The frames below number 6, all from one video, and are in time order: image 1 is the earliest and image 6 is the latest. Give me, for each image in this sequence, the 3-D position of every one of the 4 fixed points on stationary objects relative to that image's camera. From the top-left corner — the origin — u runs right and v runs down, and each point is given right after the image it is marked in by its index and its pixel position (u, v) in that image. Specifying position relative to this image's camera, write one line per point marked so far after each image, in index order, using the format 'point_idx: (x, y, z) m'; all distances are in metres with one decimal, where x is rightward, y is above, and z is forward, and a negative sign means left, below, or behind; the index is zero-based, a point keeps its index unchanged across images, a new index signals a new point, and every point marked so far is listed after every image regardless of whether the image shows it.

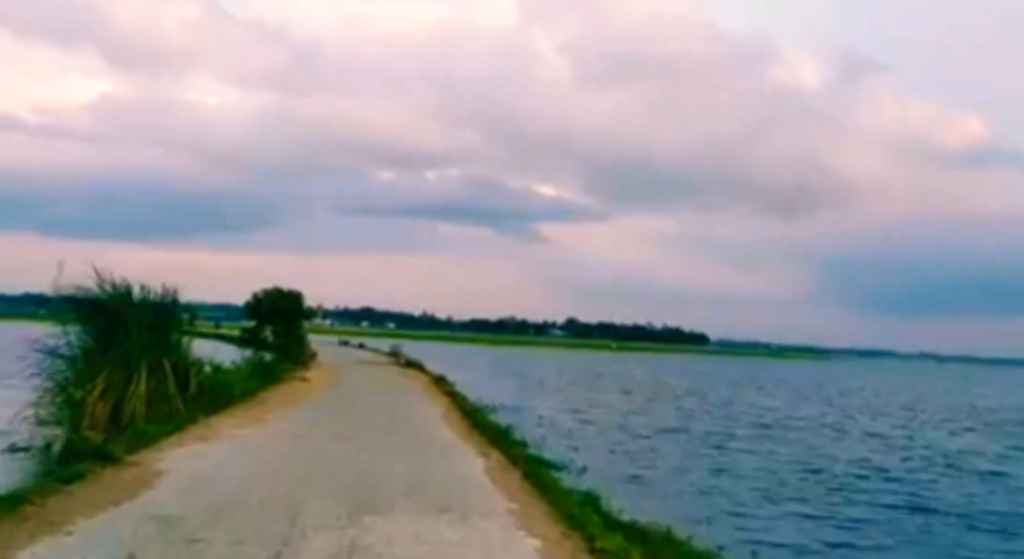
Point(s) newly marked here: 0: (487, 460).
0: (-0.4, -2.9, +15.8) m
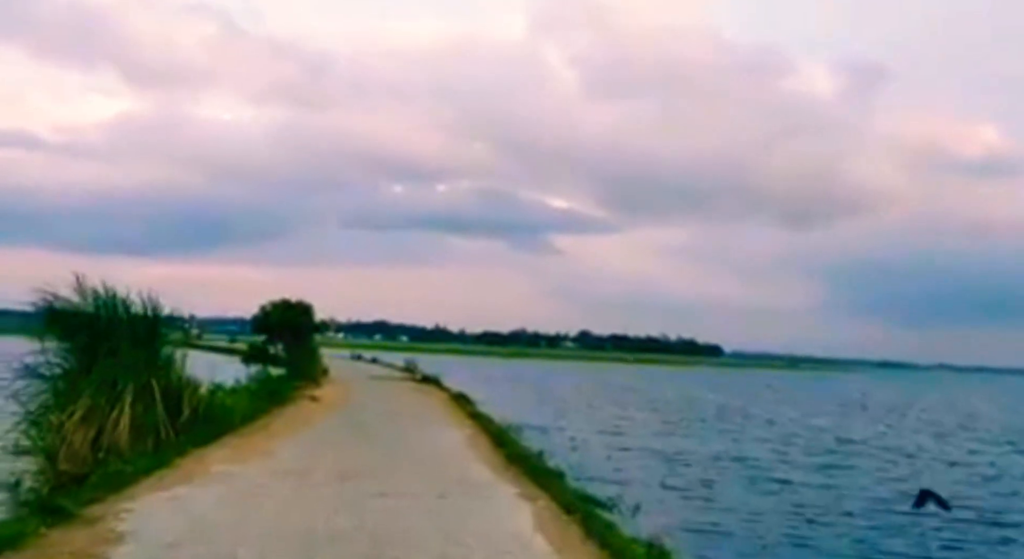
0: (+0.3, -3.0, +13.0) m
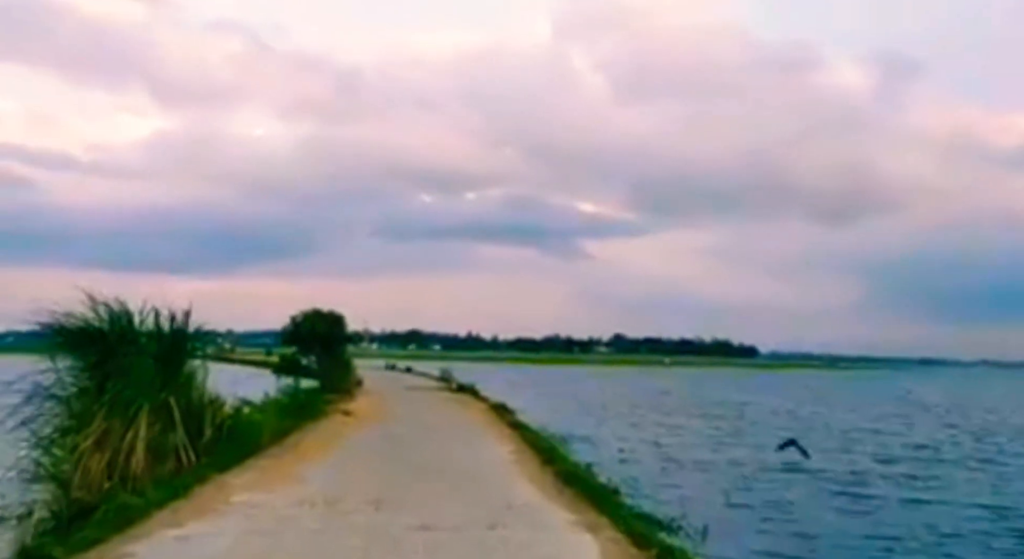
0: (+1.0, -3.0, +11.3) m
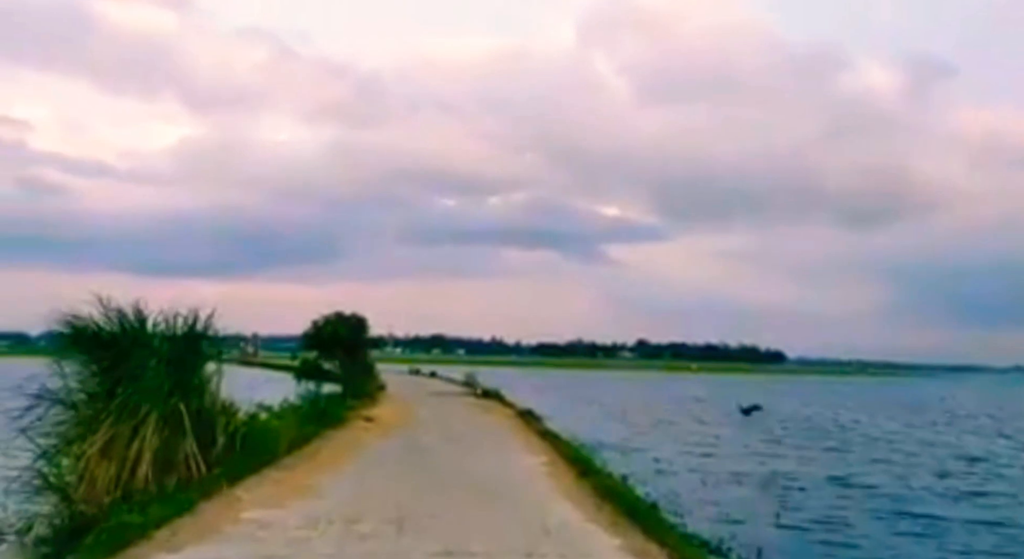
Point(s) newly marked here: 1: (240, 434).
0: (+1.4, -2.9, +10.1) m
1: (-5.4, -3.0, +19.1) m
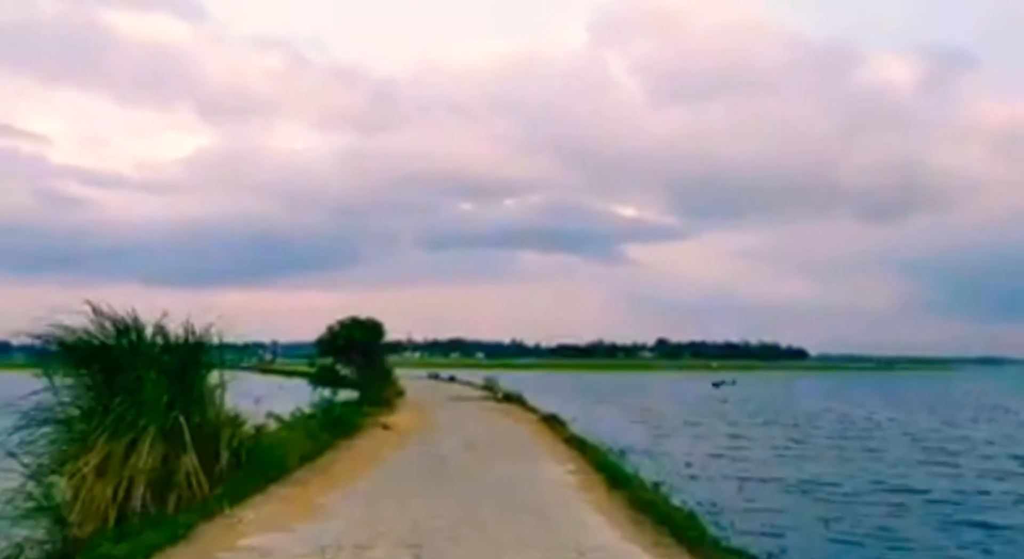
0: (+1.7, -2.8, +8.8) m
1: (-4.9, -3.1, +17.9) m
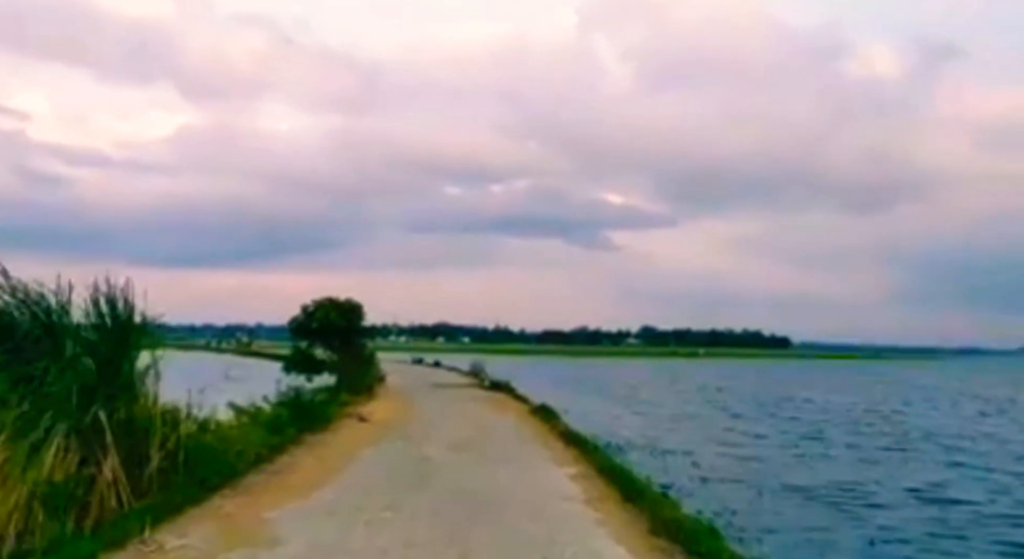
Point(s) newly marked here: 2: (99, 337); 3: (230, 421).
0: (+1.7, -2.5, +6.1) m
1: (-5.0, -2.6, +15.1) m
2: (-5.9, -0.8, +13.5) m
3: (-5.1, -2.6, +18.2) m
